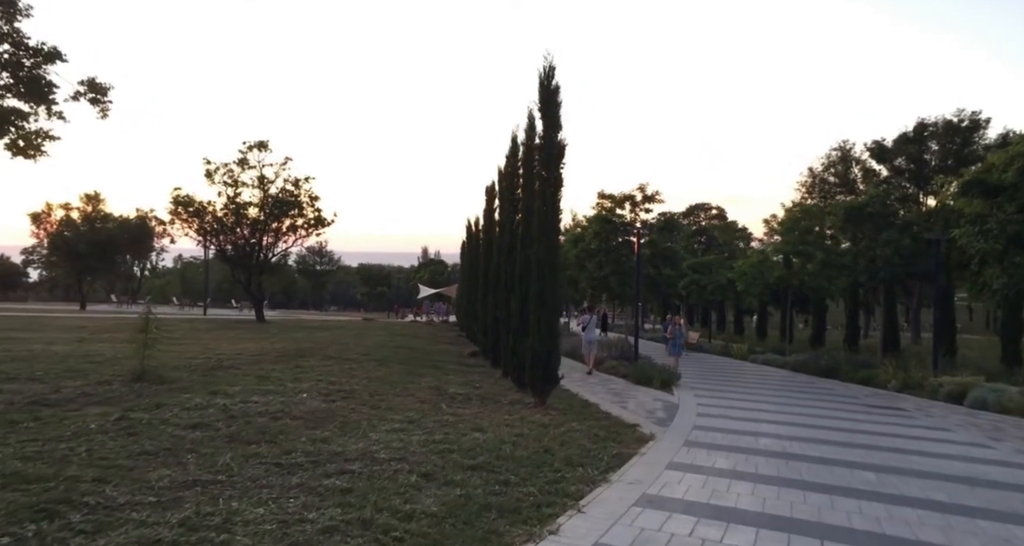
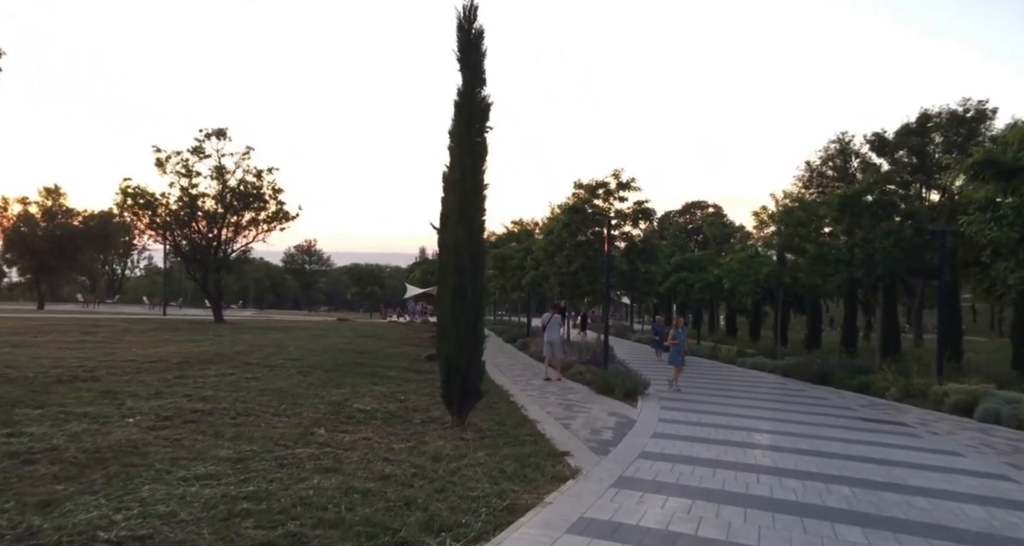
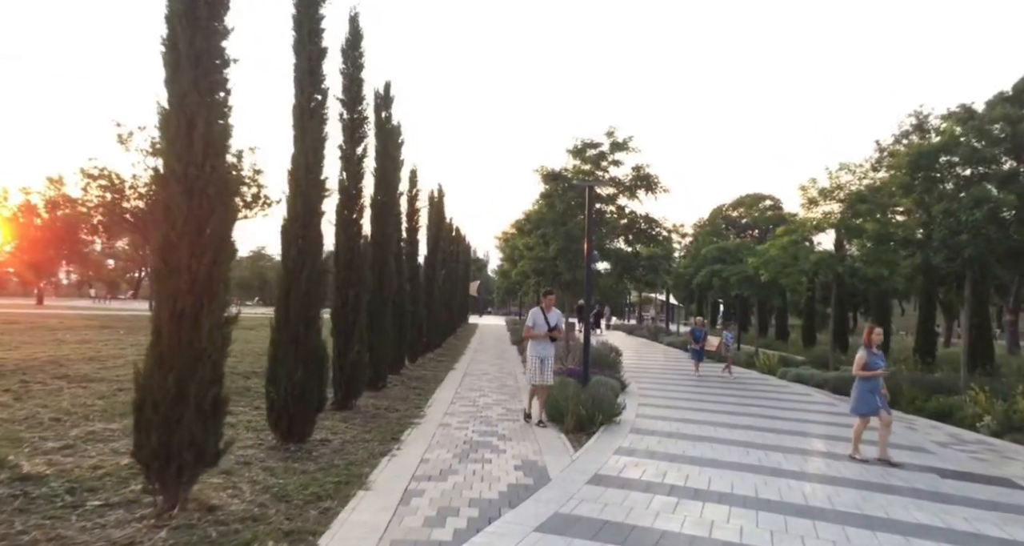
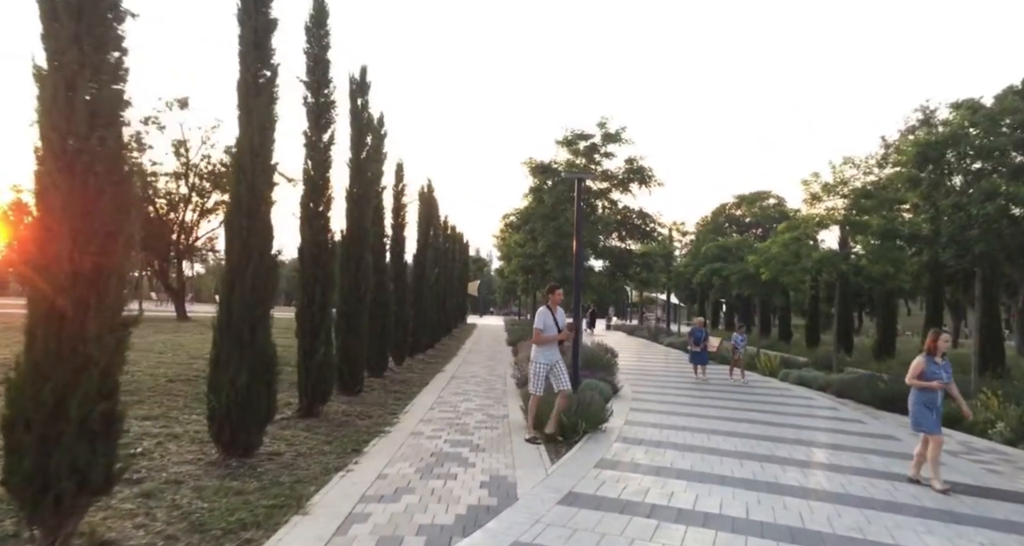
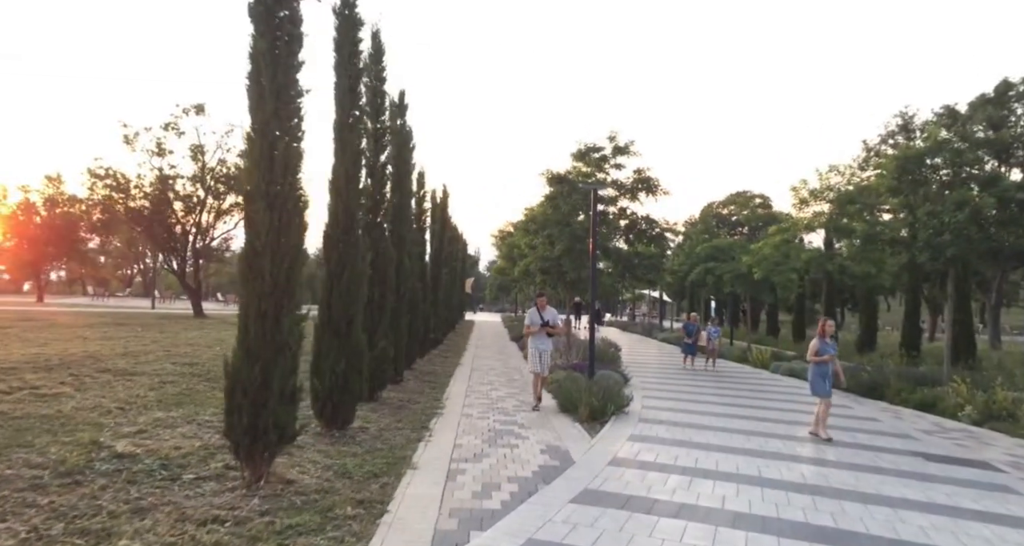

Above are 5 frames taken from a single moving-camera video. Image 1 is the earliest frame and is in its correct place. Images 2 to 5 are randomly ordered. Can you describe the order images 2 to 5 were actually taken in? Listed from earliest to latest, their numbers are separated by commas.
2, 5, 3, 4
